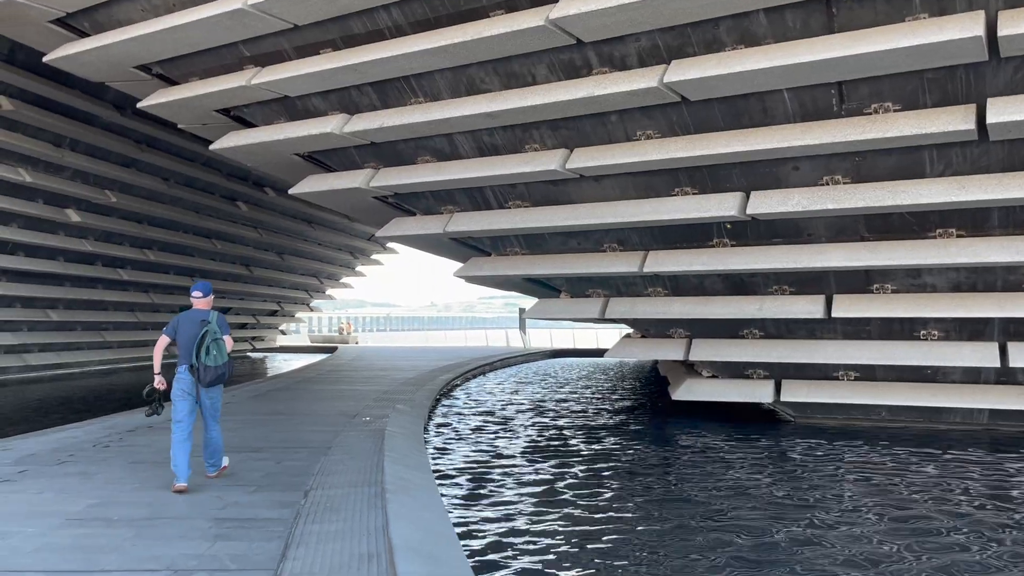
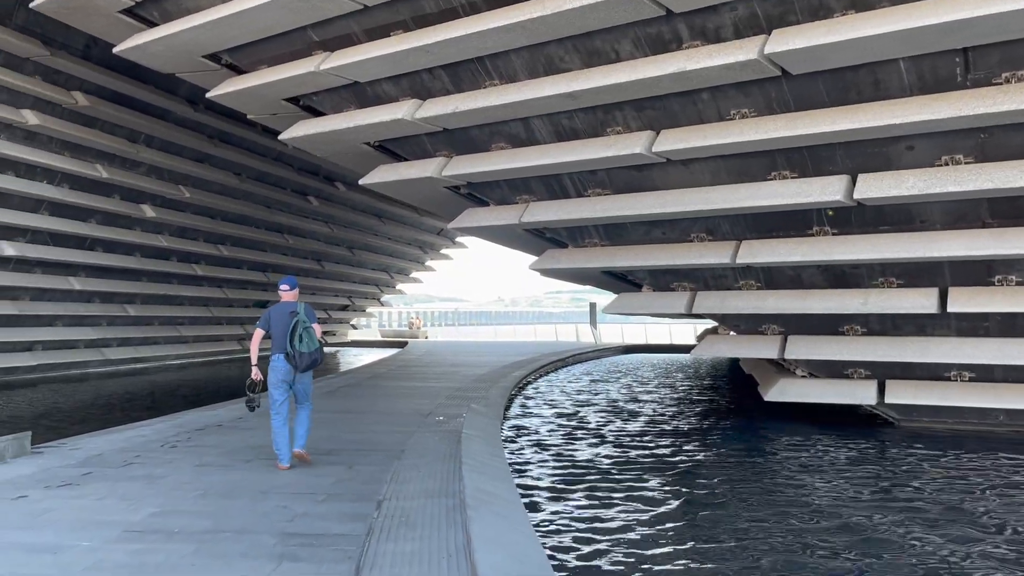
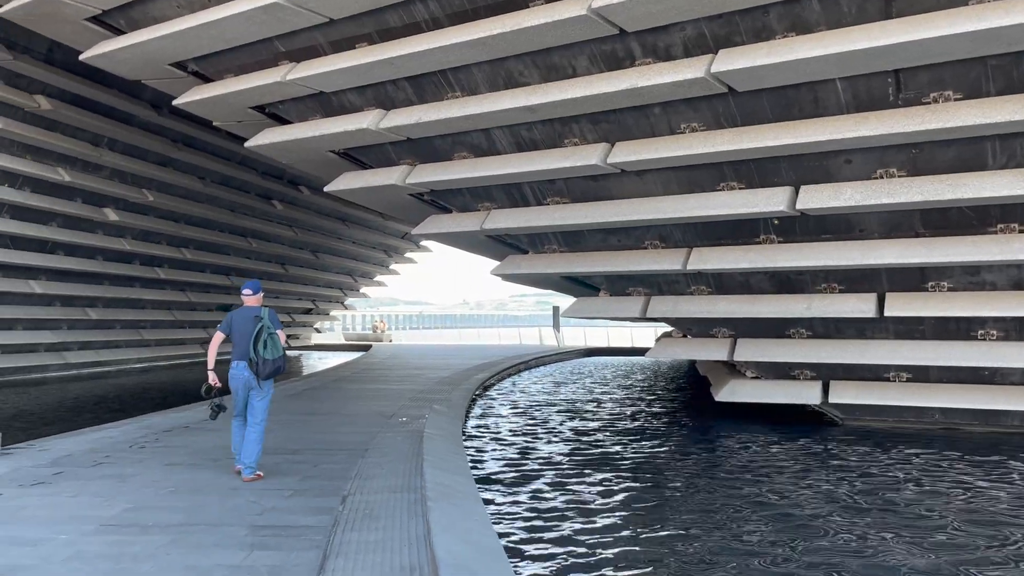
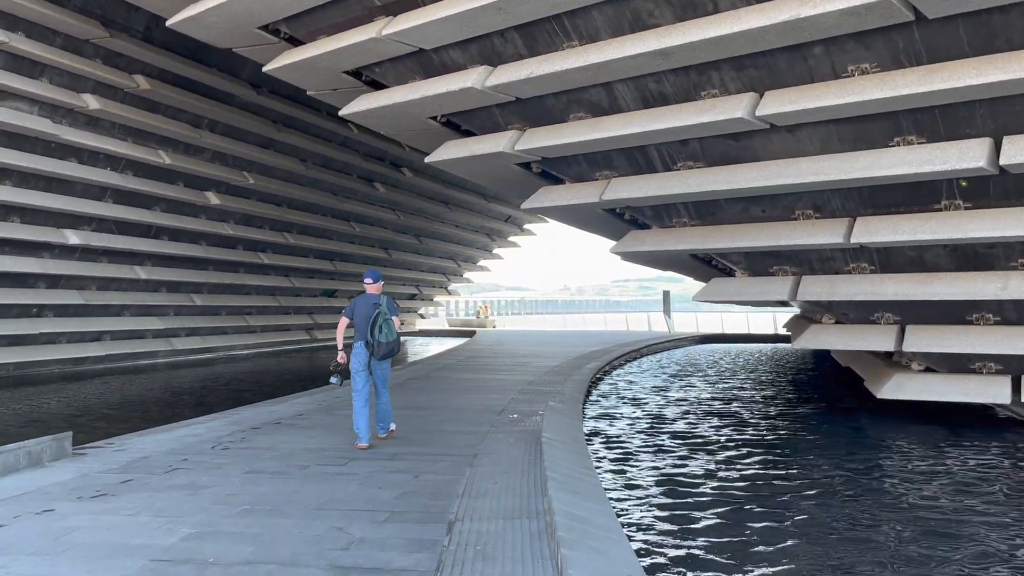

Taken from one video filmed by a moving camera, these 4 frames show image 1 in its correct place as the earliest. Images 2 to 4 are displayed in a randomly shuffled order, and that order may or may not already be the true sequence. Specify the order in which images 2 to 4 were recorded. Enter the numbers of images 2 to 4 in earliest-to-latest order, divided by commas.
3, 2, 4
